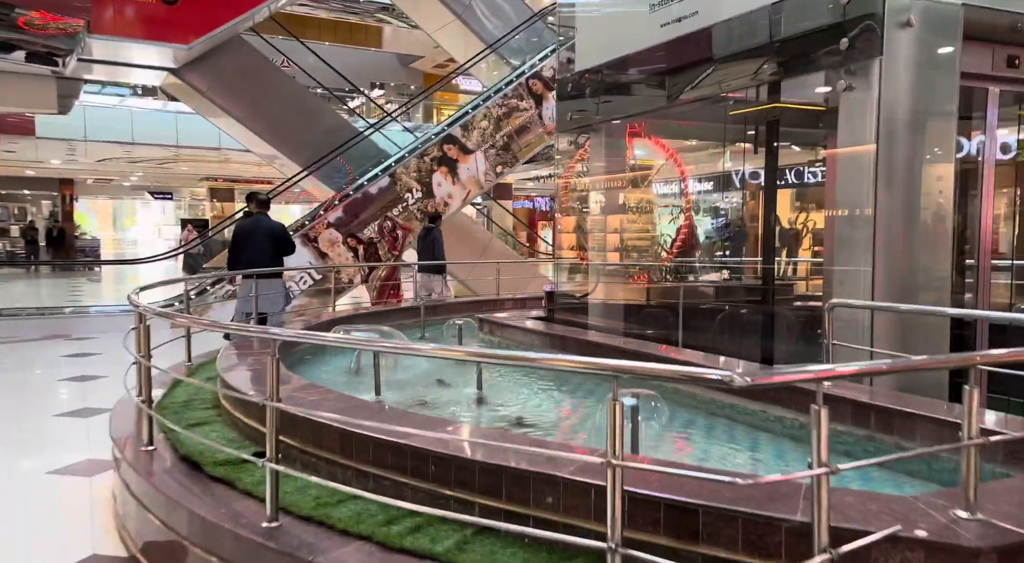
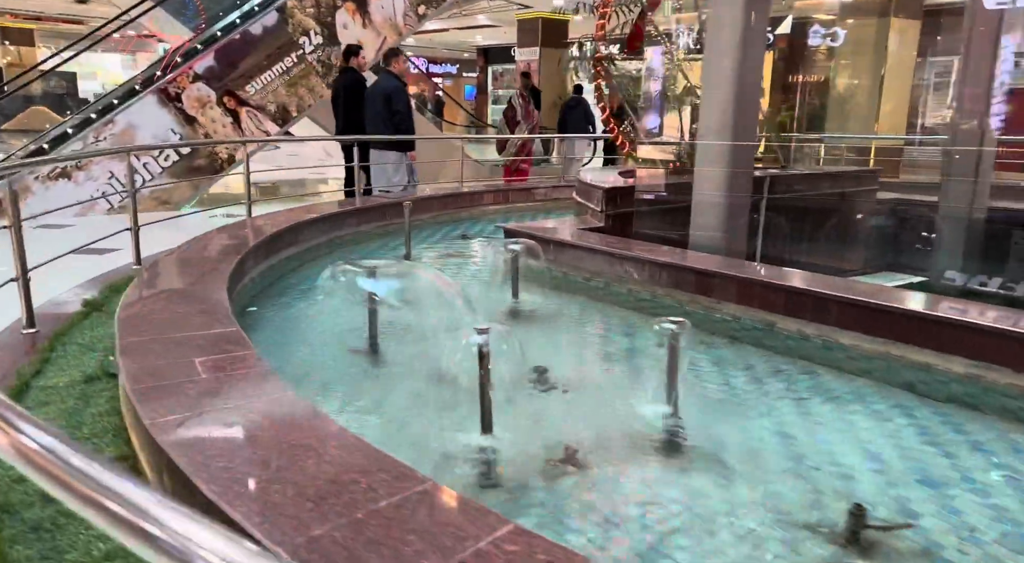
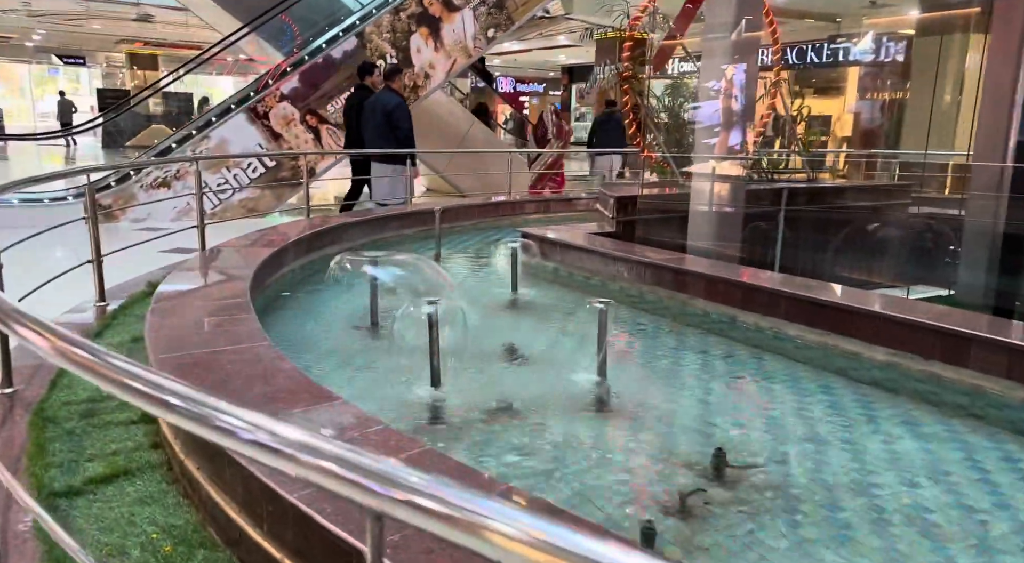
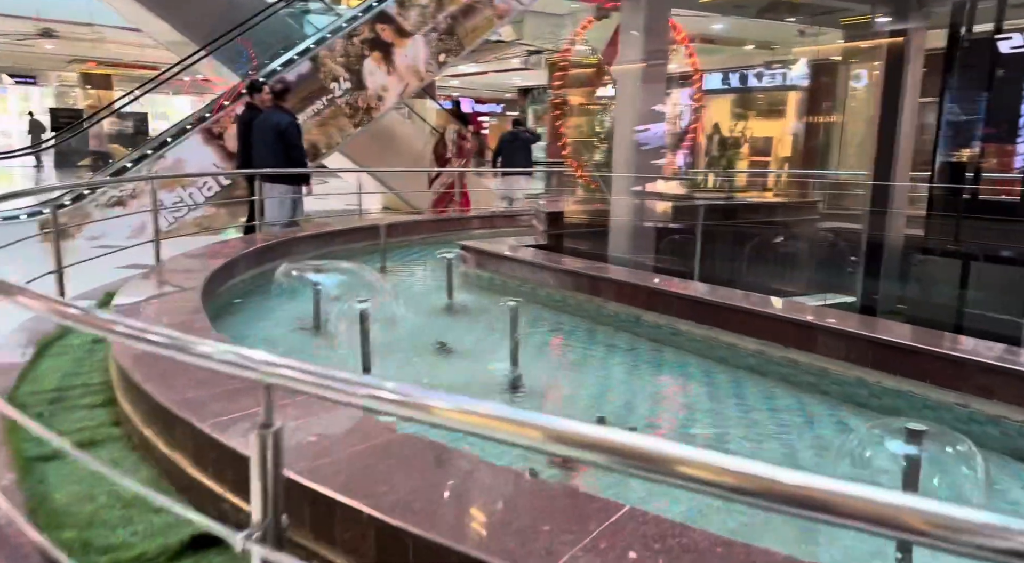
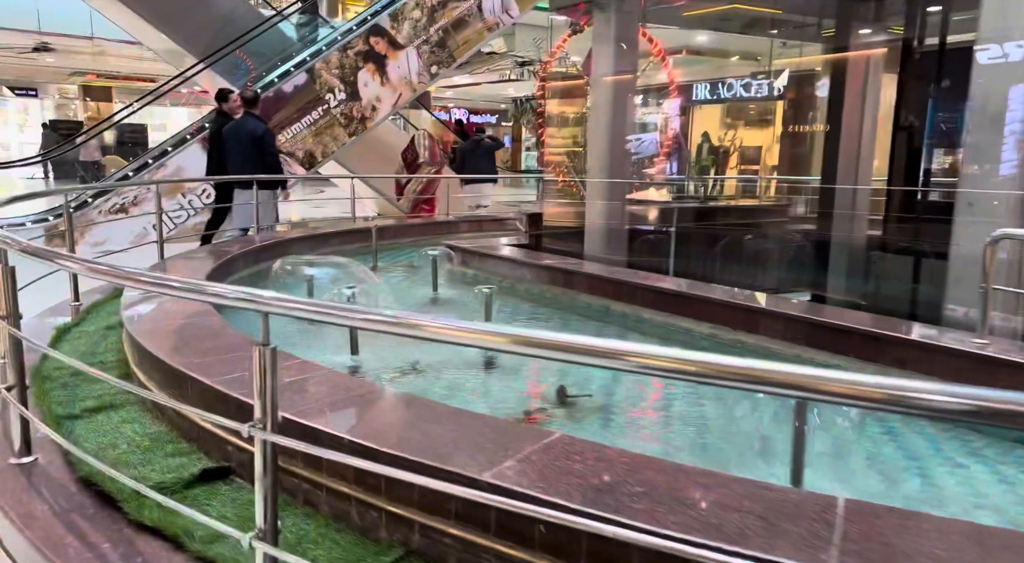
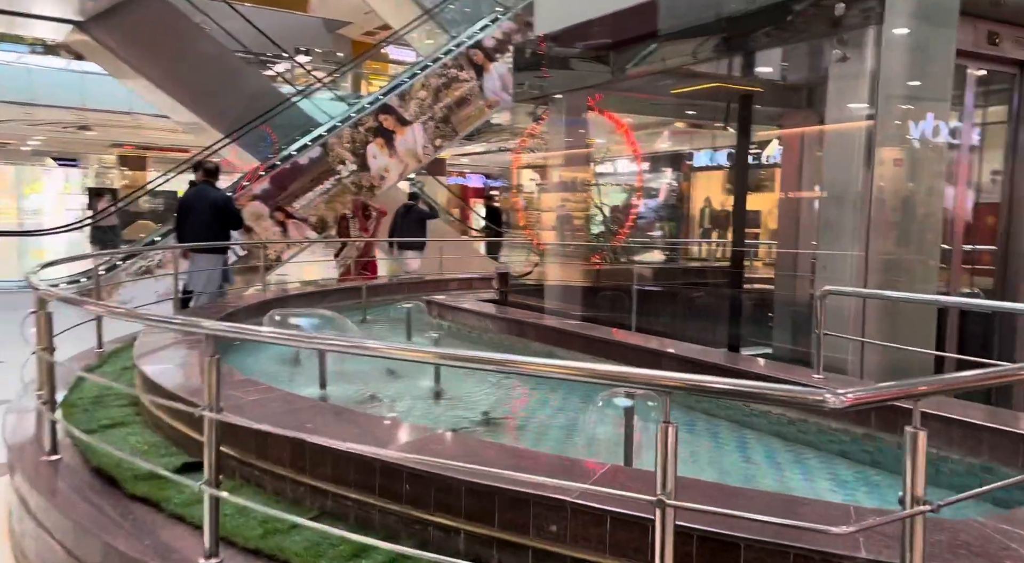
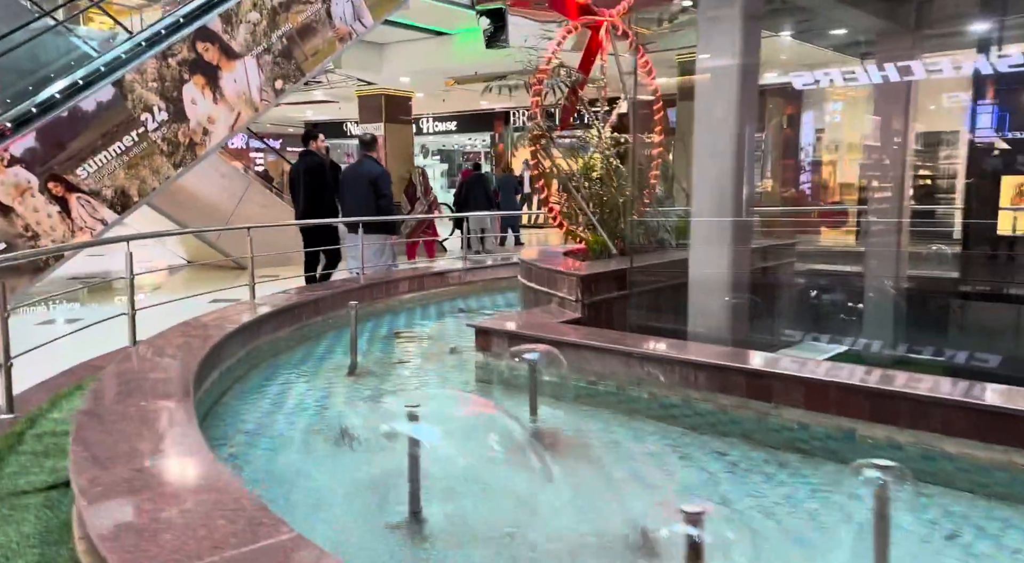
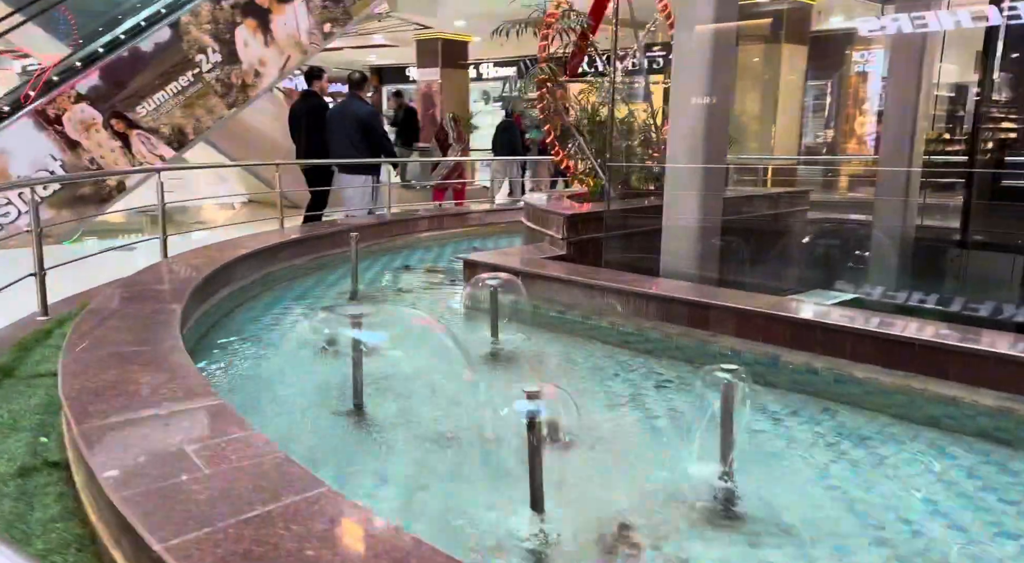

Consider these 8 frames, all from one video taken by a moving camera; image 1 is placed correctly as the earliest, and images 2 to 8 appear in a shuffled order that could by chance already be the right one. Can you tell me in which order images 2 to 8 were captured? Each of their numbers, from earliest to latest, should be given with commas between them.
6, 5, 4, 3, 2, 8, 7
